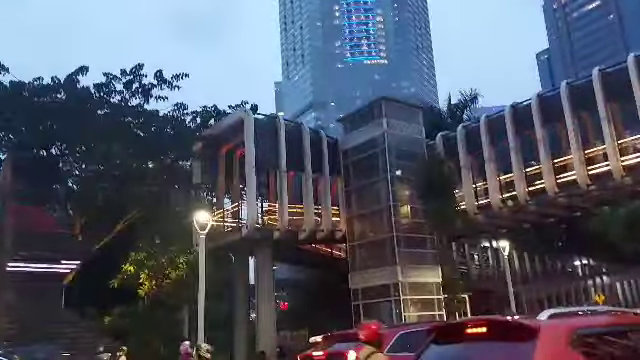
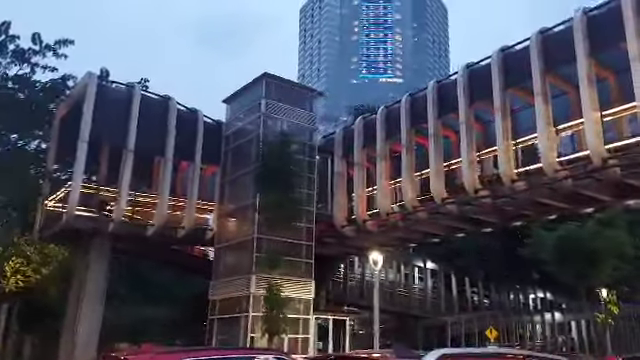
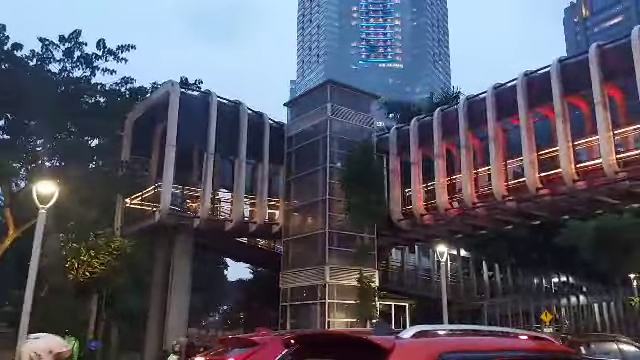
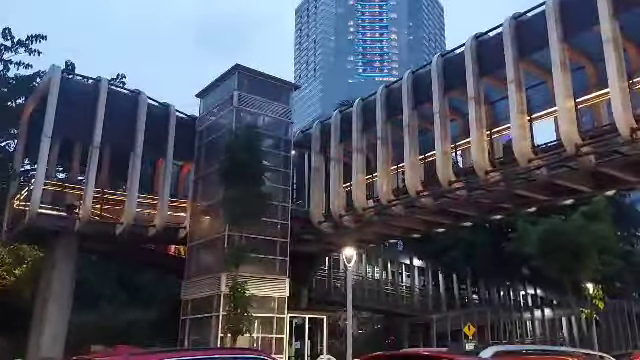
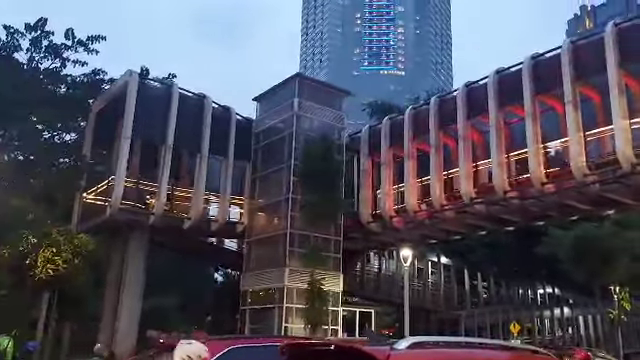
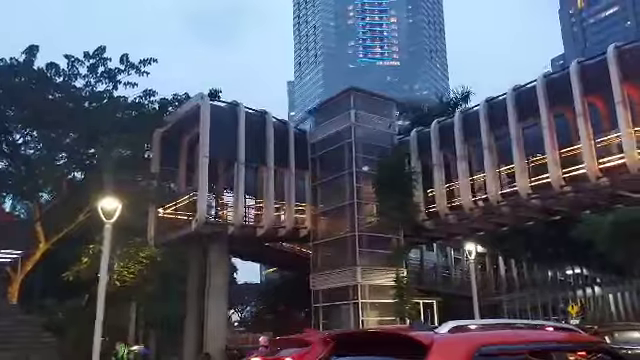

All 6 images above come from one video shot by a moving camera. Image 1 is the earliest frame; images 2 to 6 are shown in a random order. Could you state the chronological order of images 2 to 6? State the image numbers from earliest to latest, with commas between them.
6, 3, 5, 2, 4
